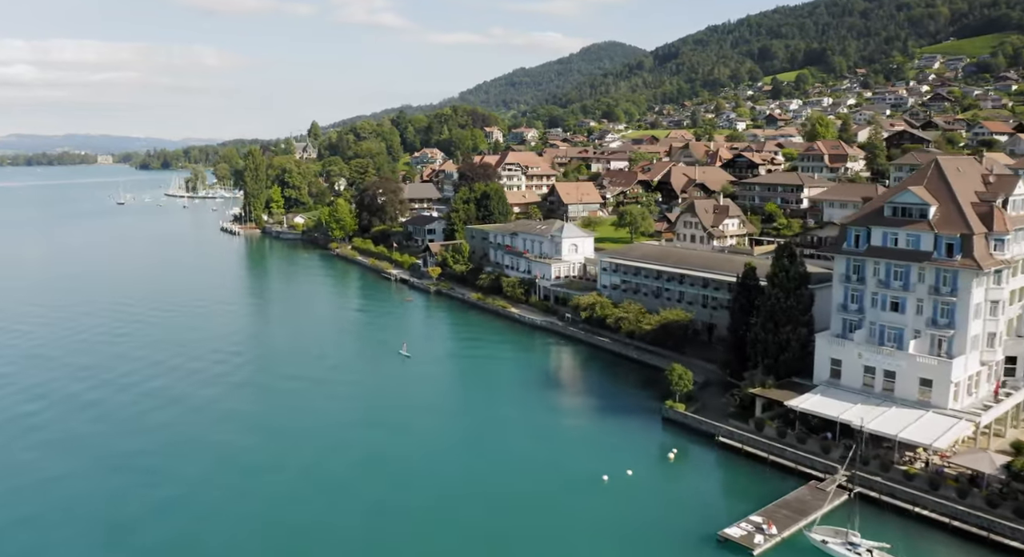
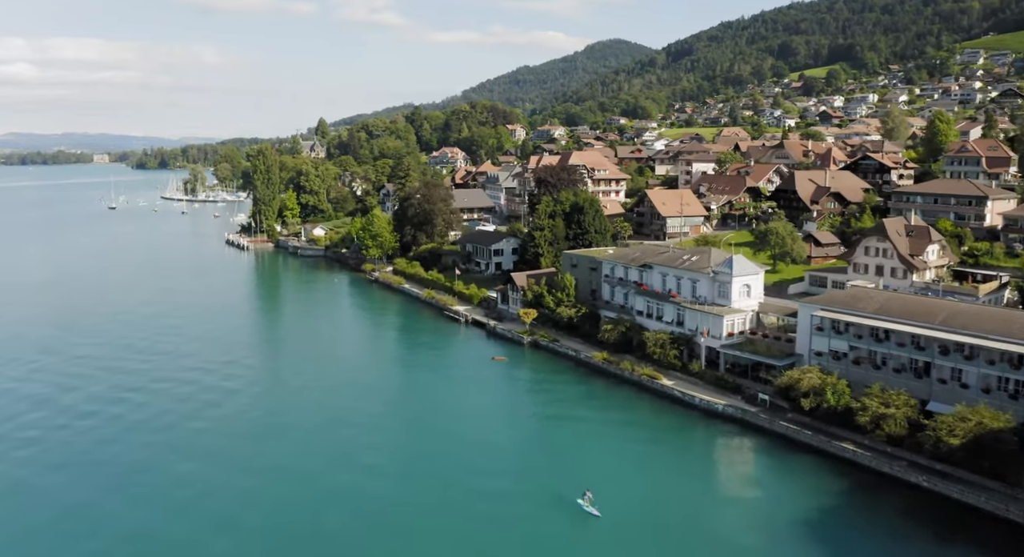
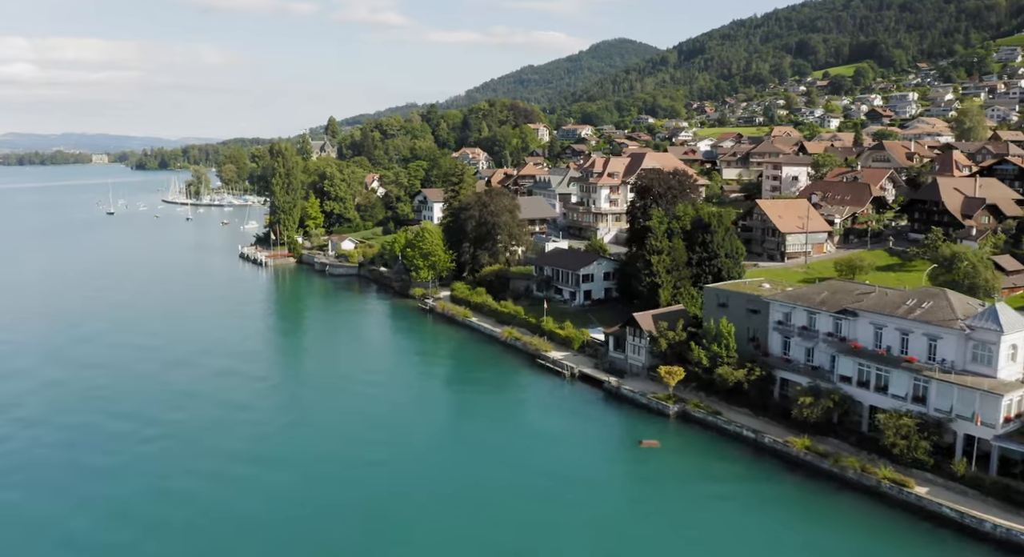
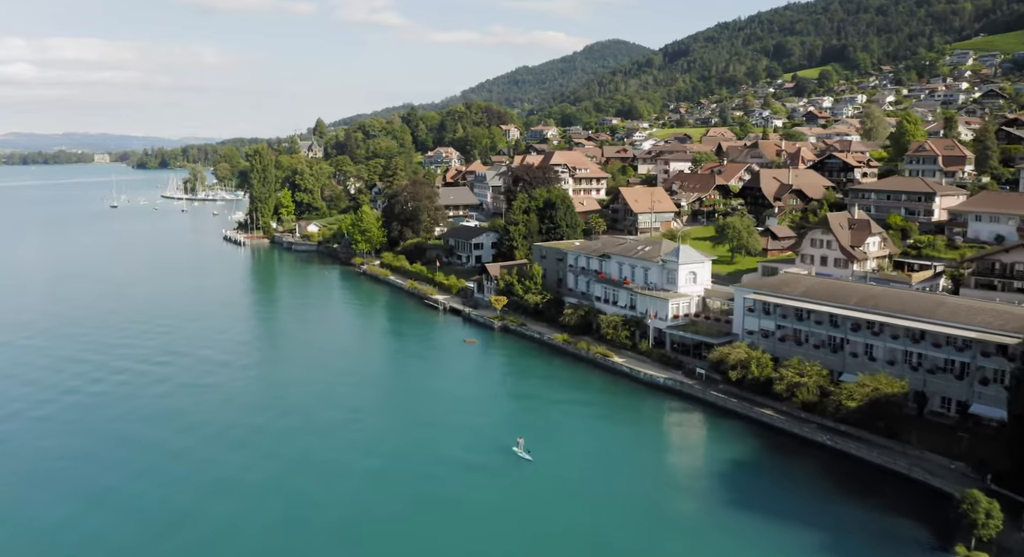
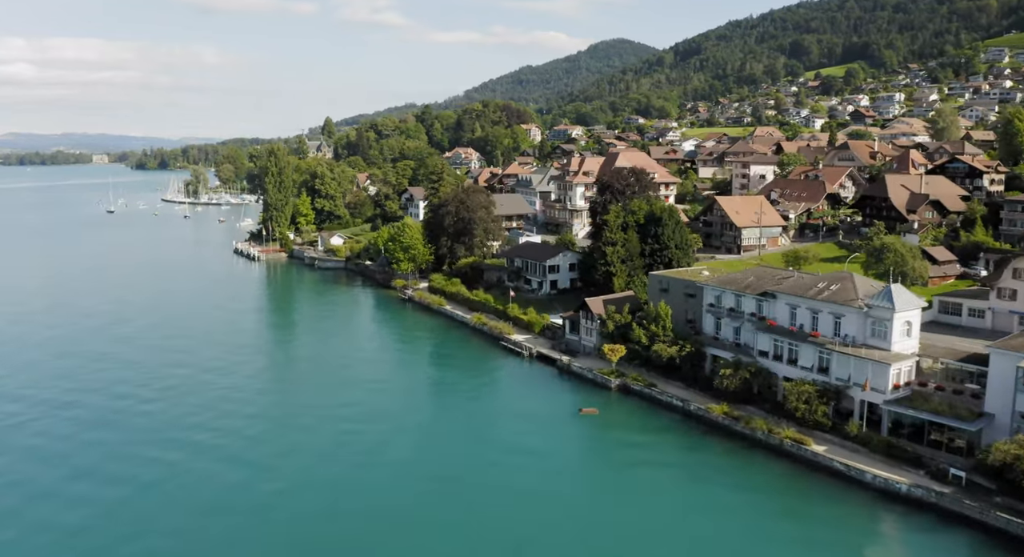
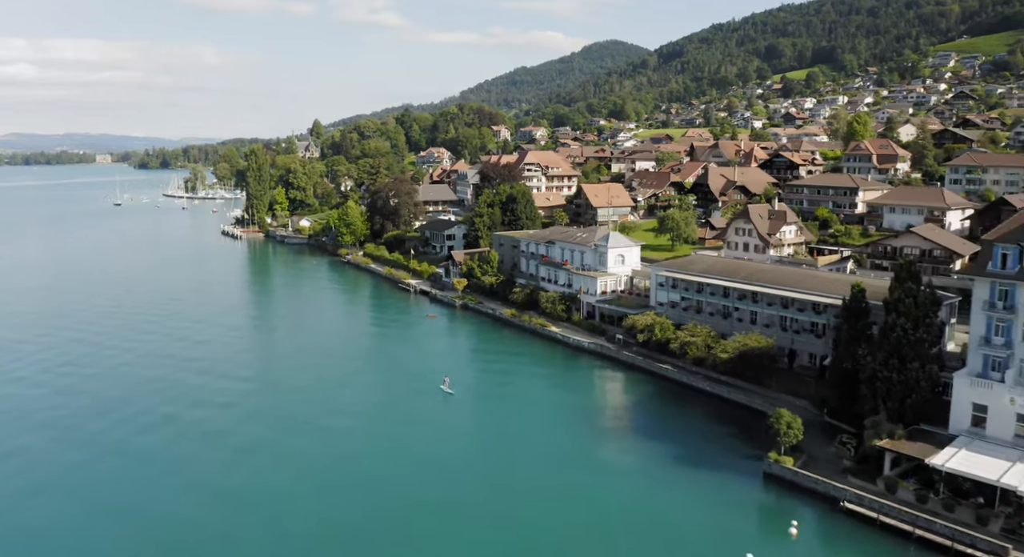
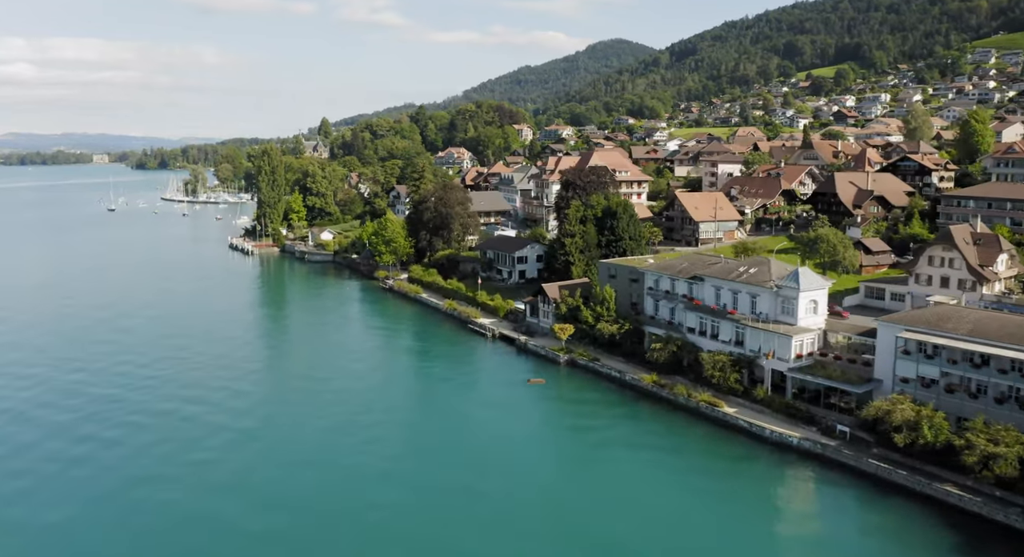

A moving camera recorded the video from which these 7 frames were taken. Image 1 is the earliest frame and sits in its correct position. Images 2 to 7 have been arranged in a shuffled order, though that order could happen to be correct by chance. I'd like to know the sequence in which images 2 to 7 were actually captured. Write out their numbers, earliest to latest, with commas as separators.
6, 4, 2, 7, 5, 3
